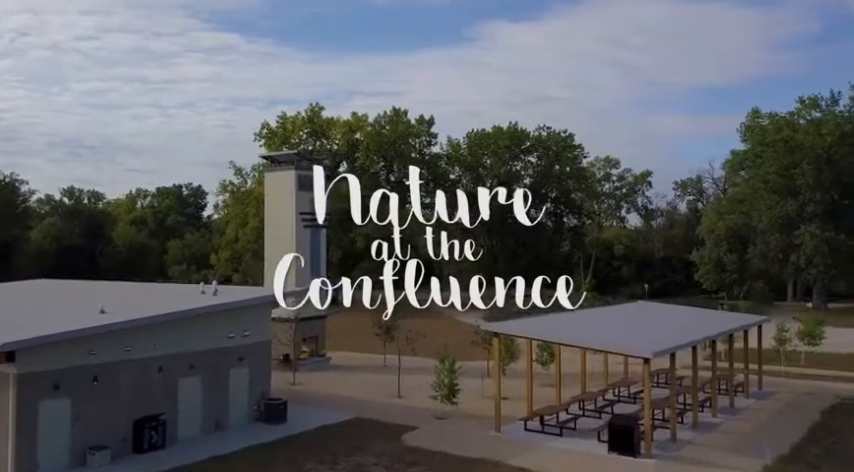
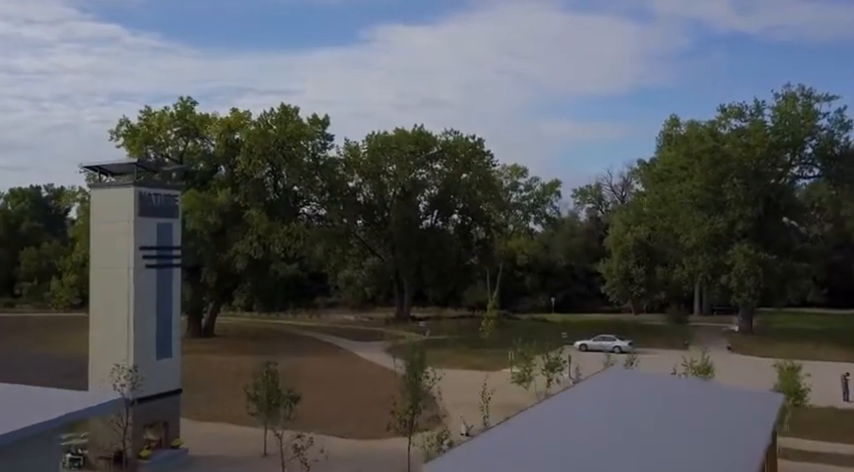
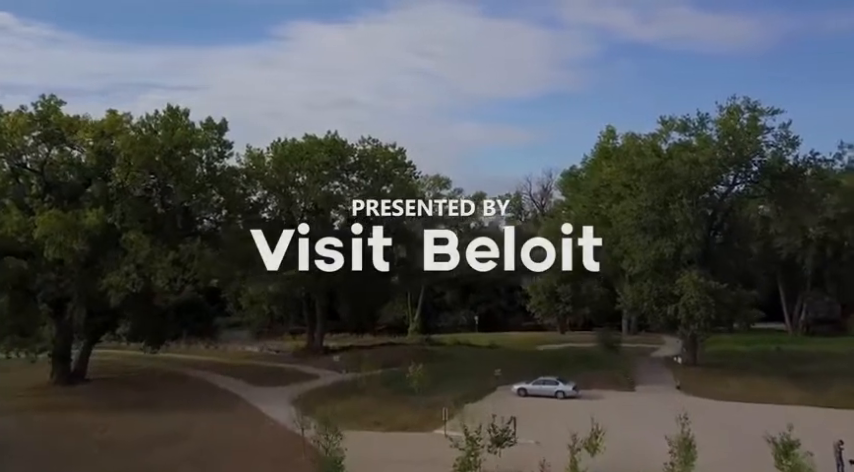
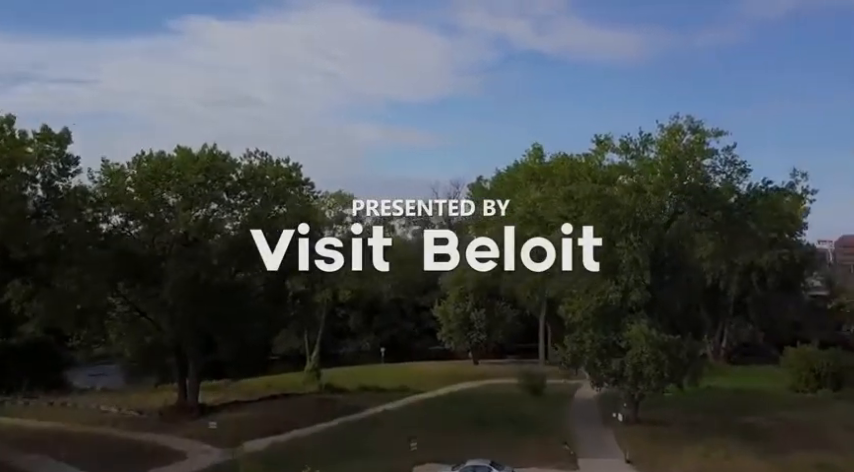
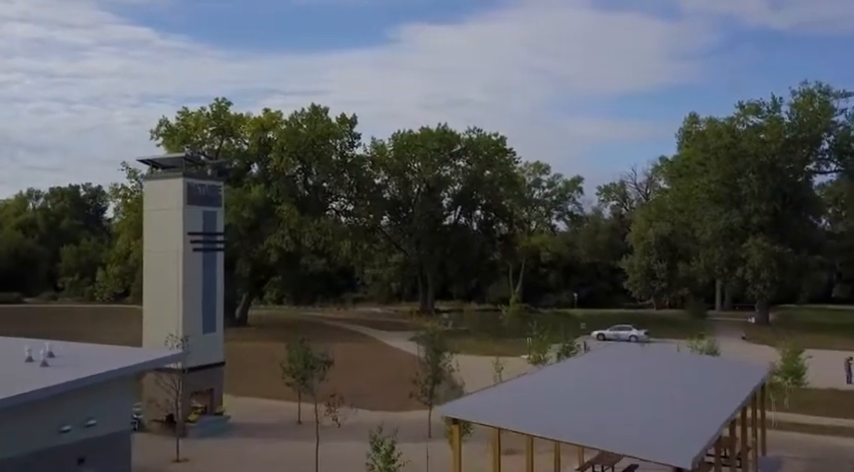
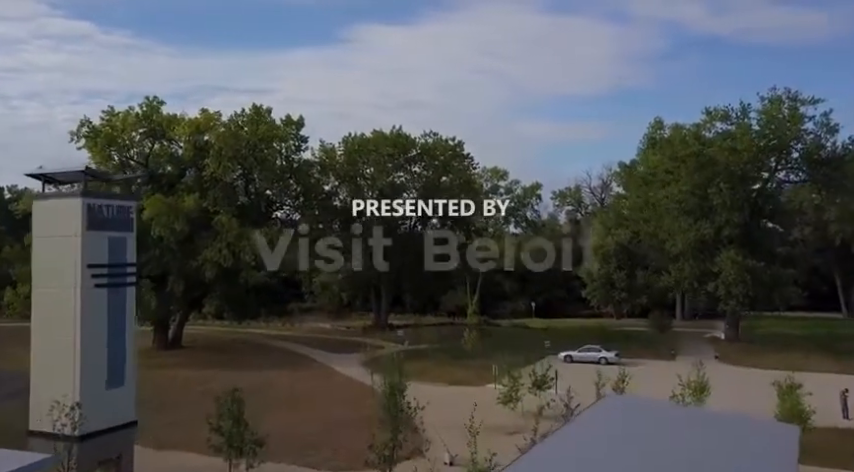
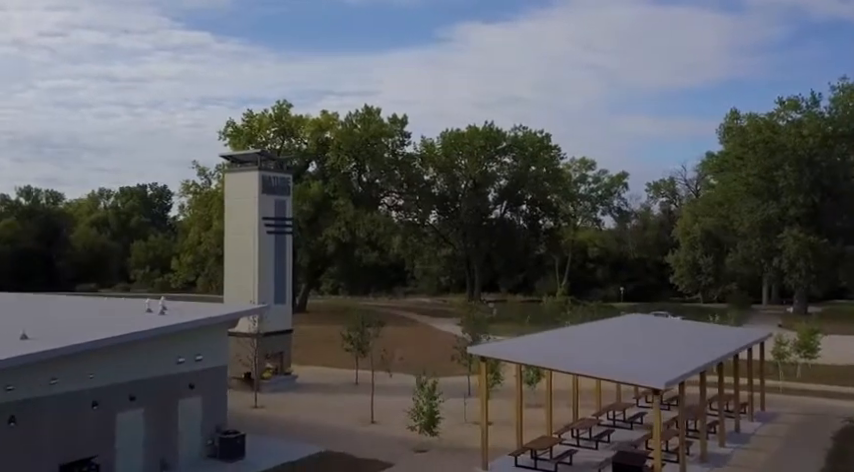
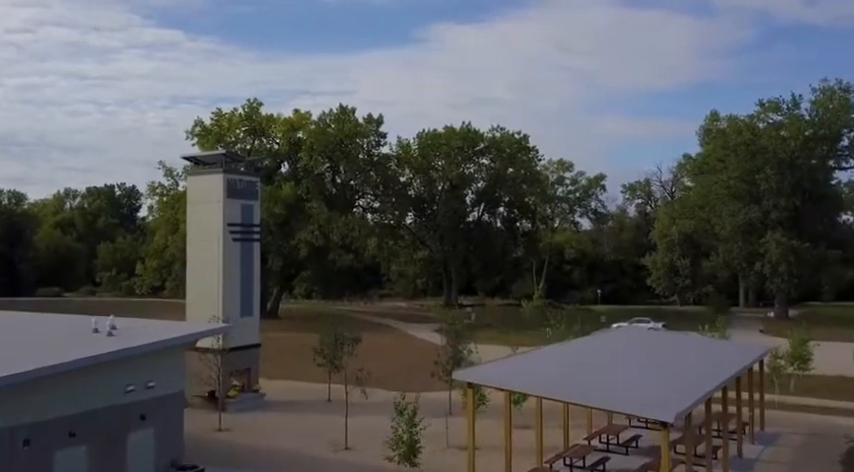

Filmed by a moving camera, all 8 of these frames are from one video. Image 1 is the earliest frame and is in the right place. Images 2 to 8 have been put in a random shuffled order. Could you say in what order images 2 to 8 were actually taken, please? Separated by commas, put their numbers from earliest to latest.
7, 8, 5, 2, 6, 3, 4
